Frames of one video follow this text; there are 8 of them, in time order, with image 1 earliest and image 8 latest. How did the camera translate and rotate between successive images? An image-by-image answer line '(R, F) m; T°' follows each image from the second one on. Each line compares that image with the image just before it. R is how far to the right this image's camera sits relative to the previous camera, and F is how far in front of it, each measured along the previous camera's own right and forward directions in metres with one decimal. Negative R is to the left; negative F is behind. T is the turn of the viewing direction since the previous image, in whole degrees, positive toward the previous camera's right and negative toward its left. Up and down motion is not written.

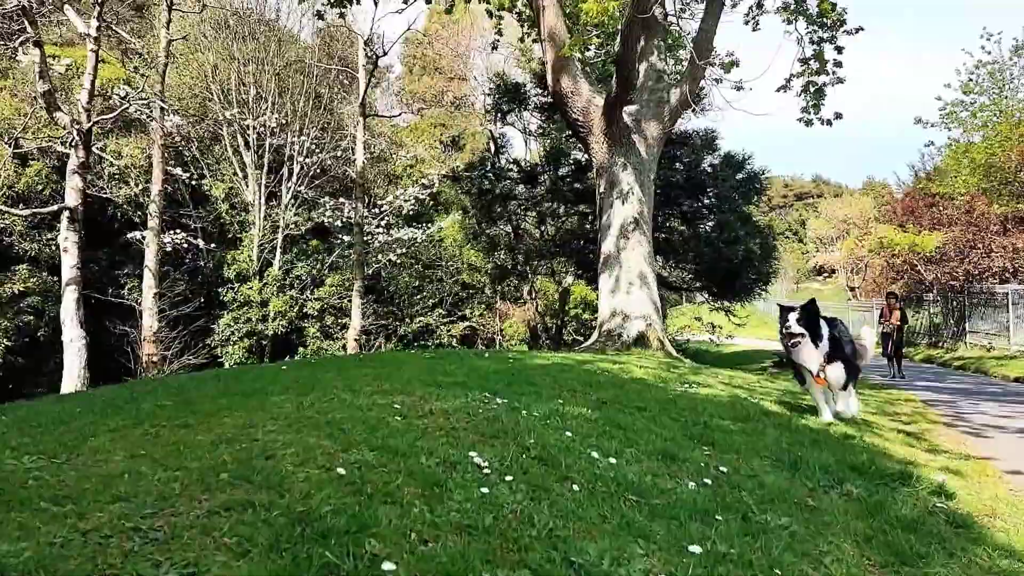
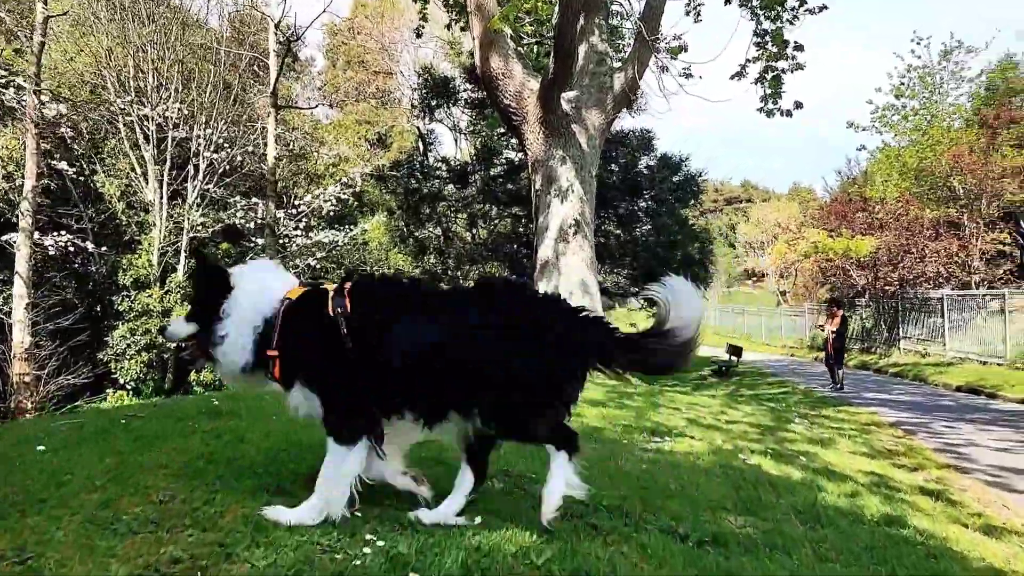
(+0.1, +1.4) m; +5°
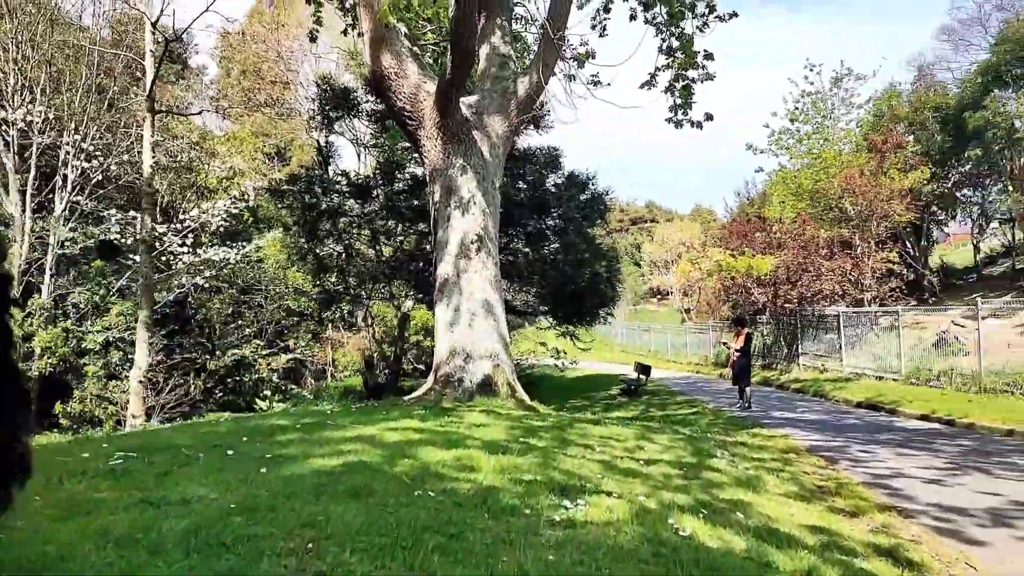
(+0.2, +0.9) m; +7°
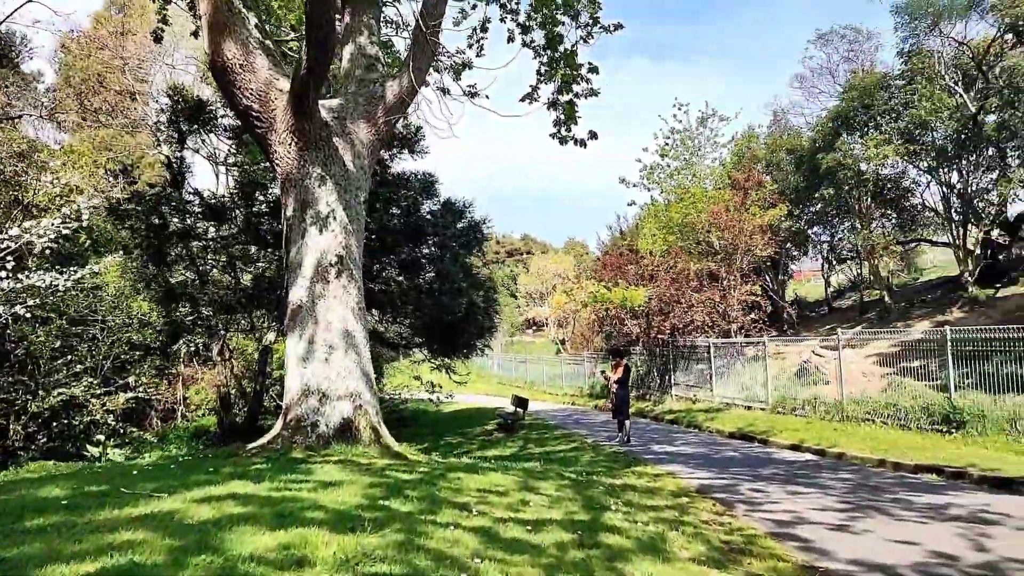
(+0.1, +0.9) m; +10°
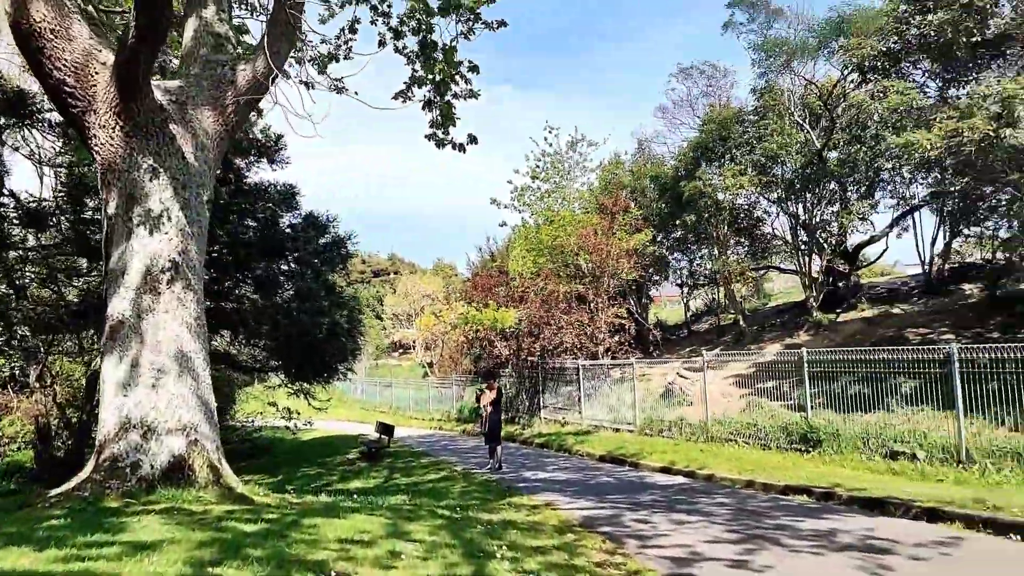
(0.0, +0.7) m; +11°
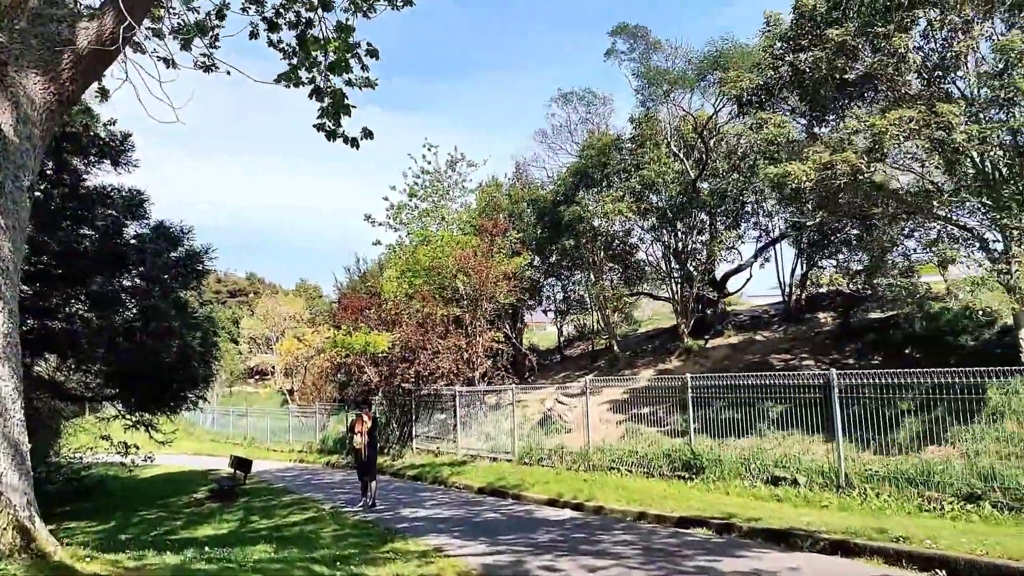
(-0.3, +0.9) m; +11°
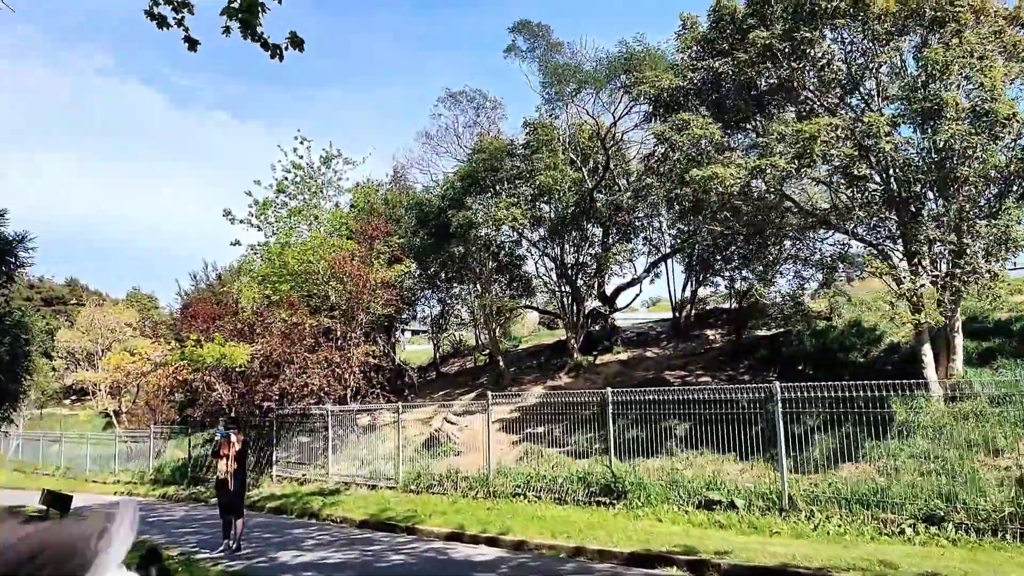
(-0.9, +1.8) m; +12°
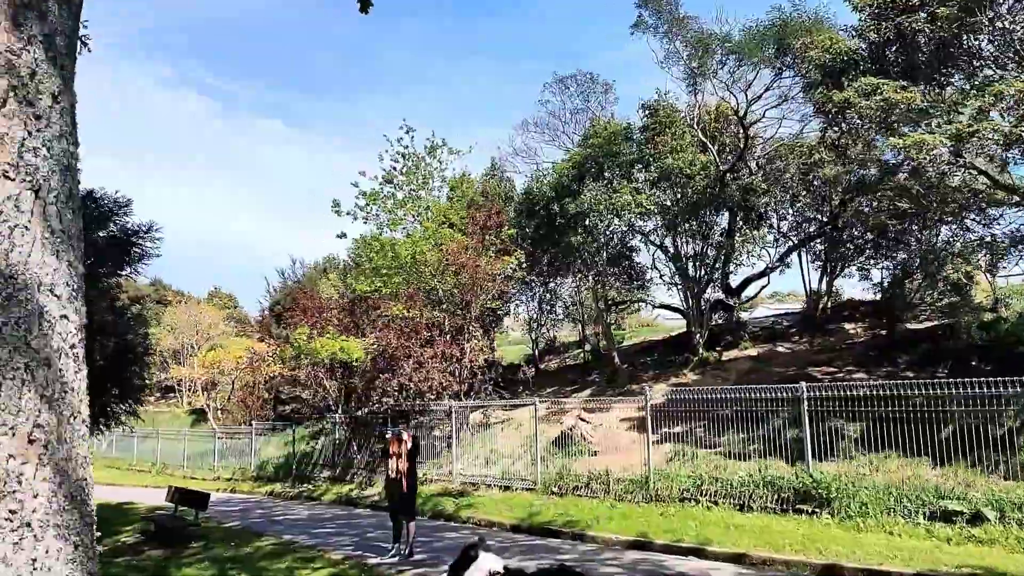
(-2.1, +1.0) m; -4°
